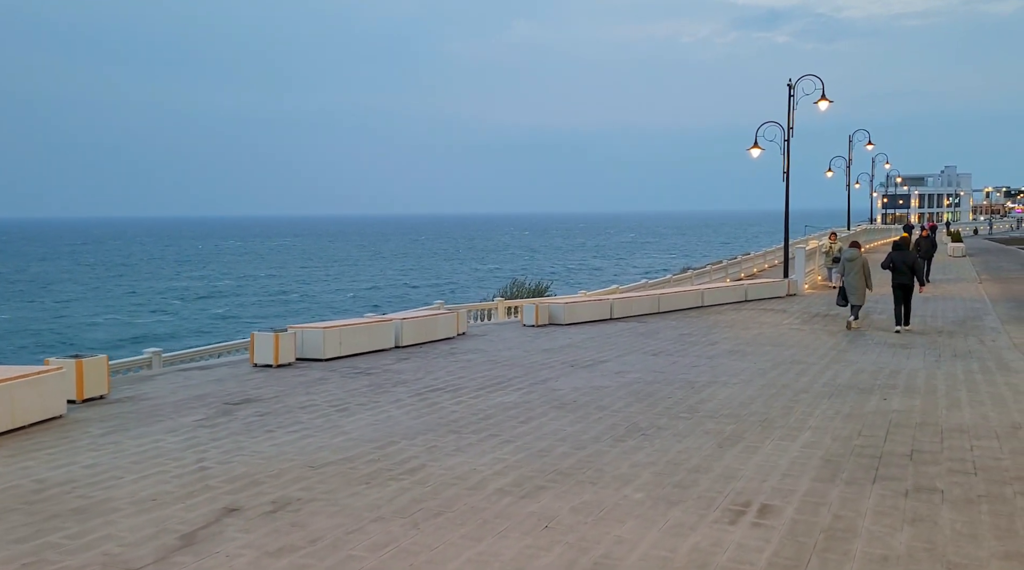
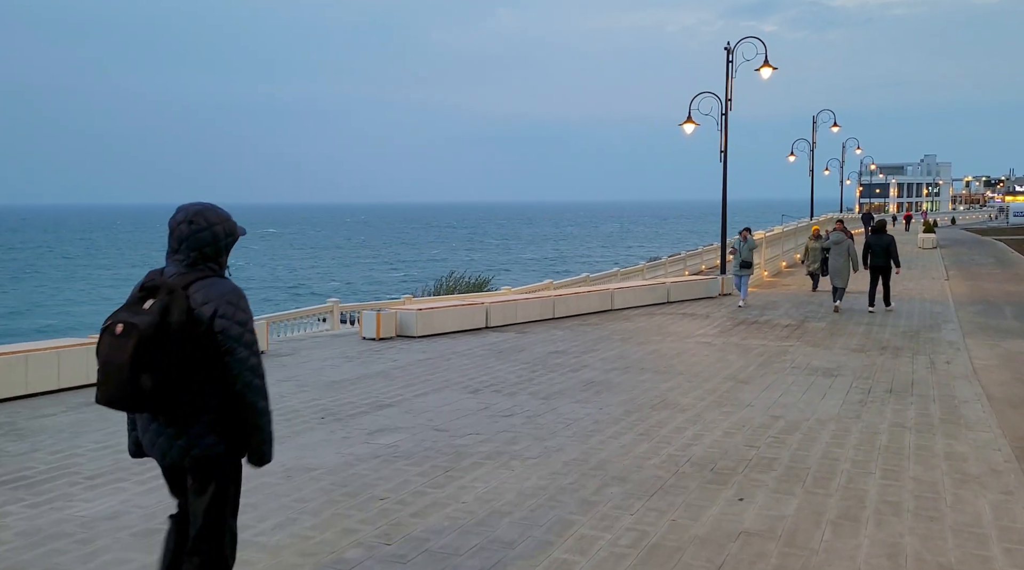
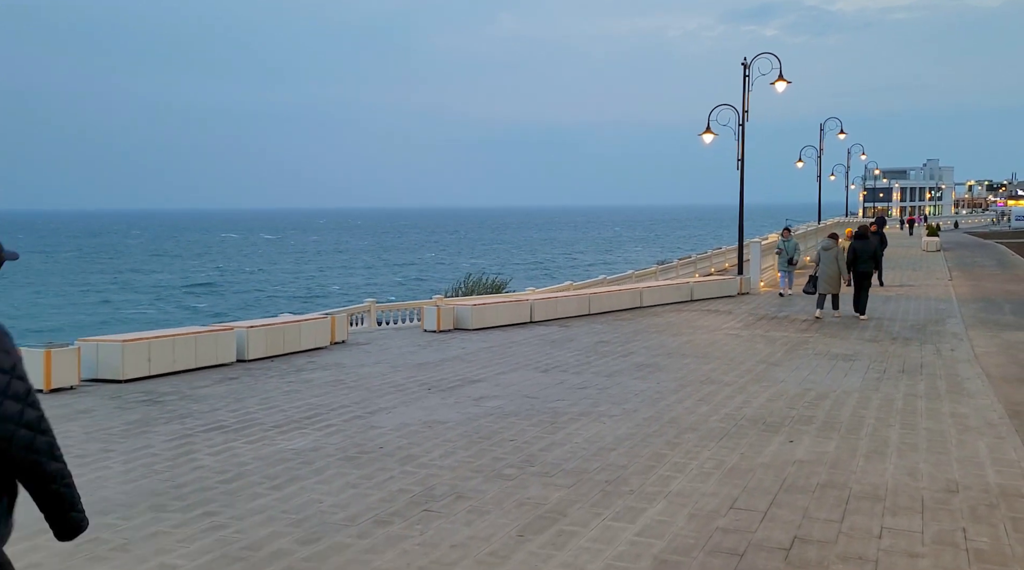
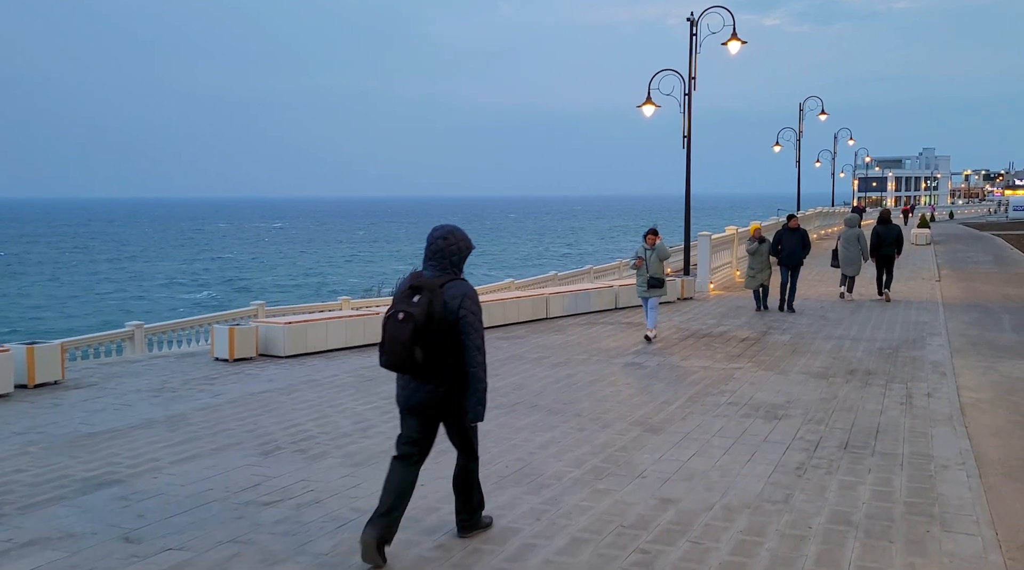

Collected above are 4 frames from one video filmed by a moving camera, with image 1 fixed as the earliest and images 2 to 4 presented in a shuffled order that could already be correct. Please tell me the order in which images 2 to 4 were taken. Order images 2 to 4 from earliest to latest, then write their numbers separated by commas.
3, 2, 4
